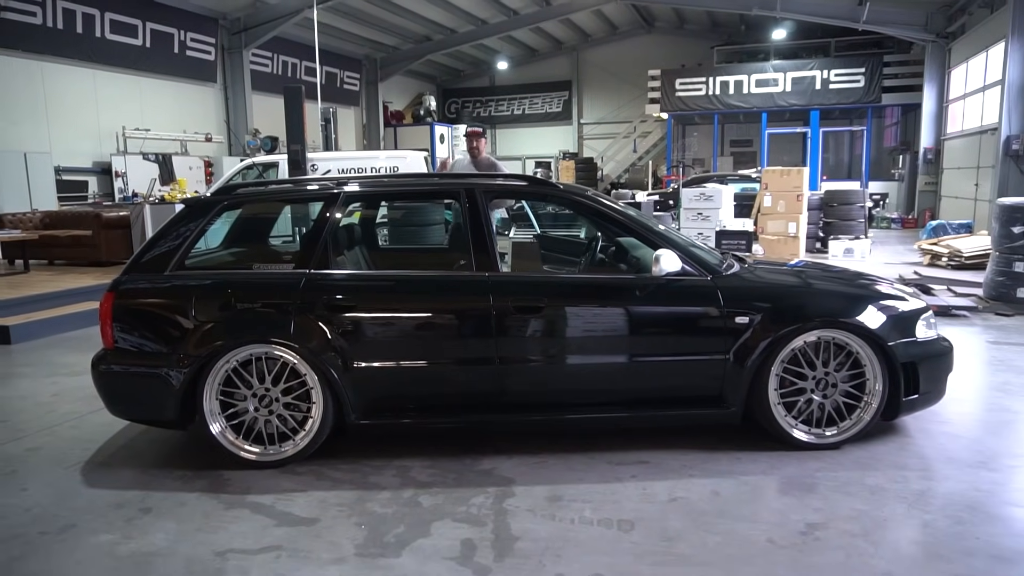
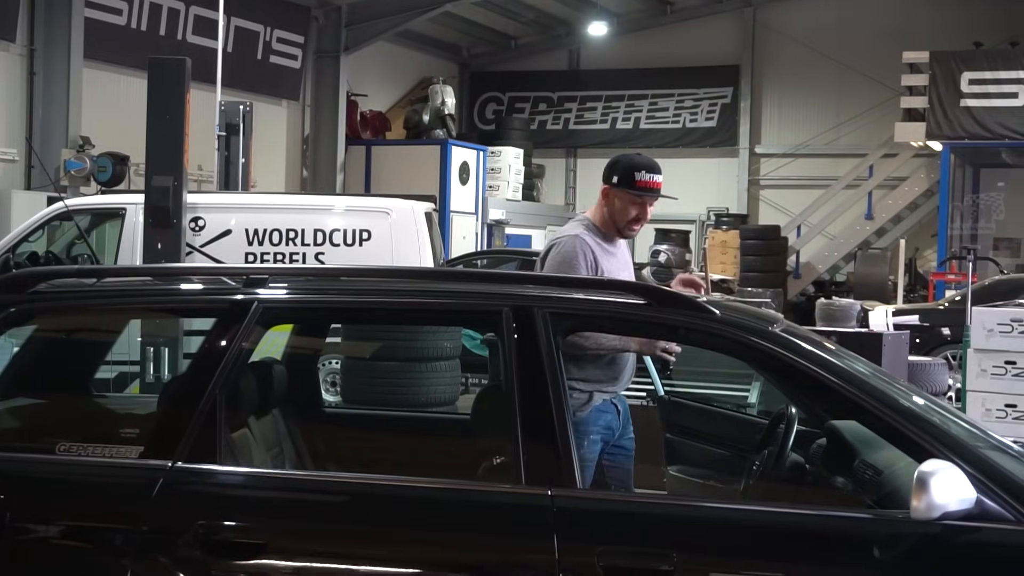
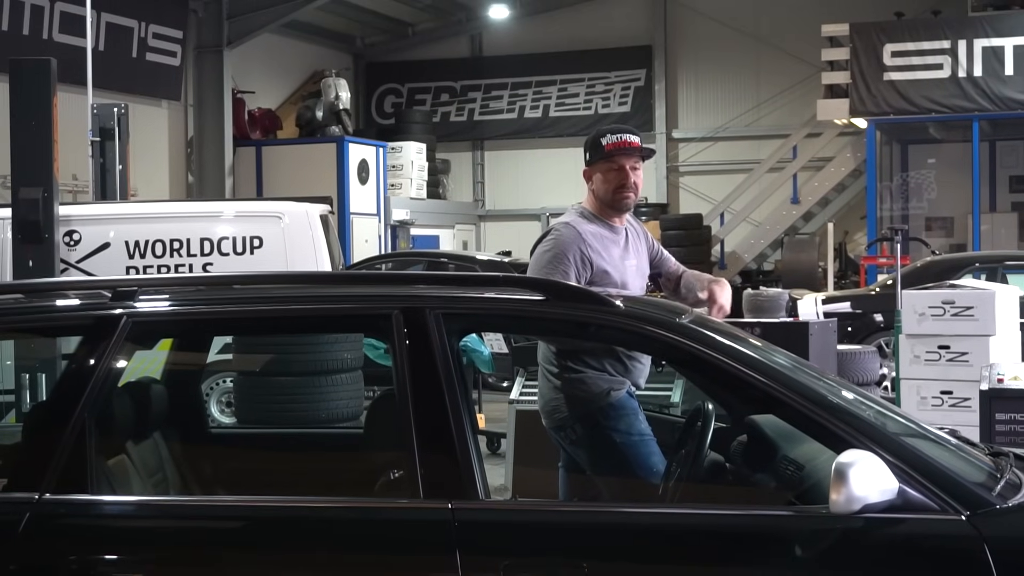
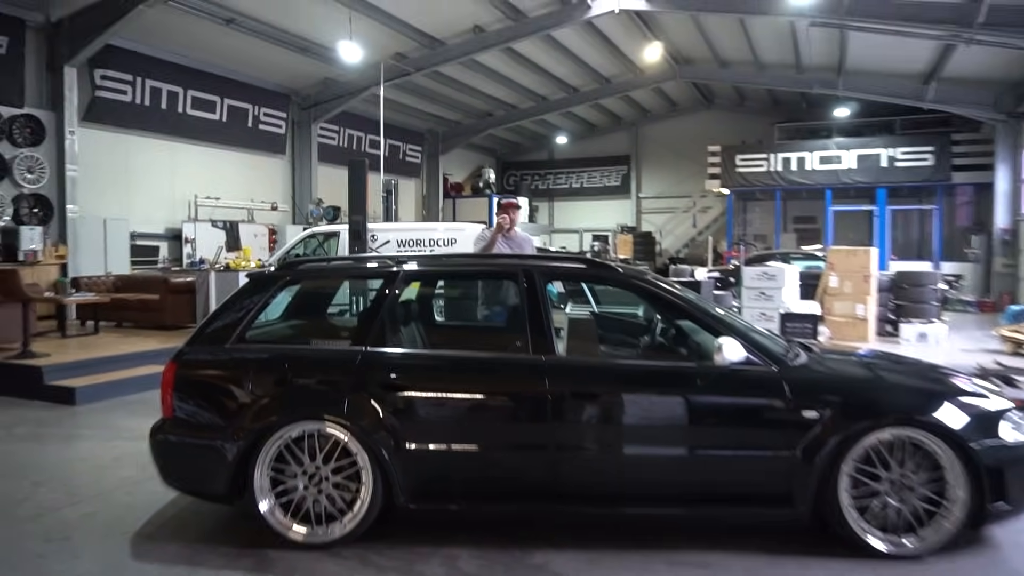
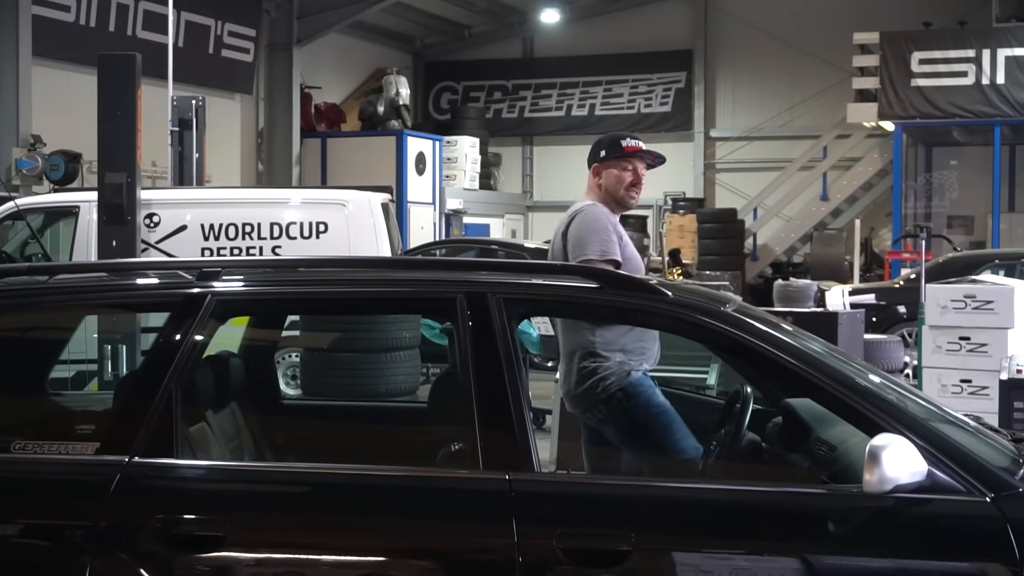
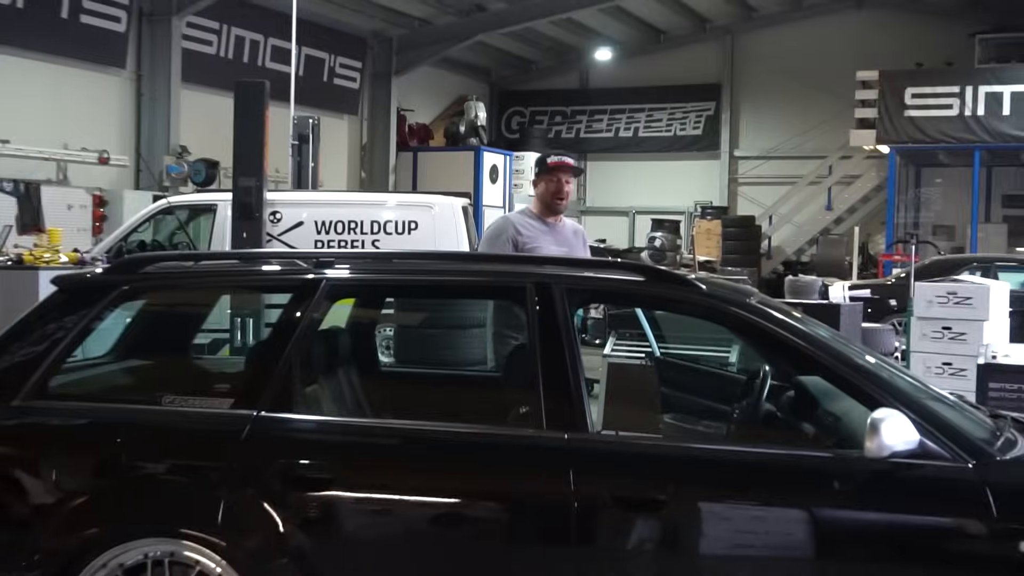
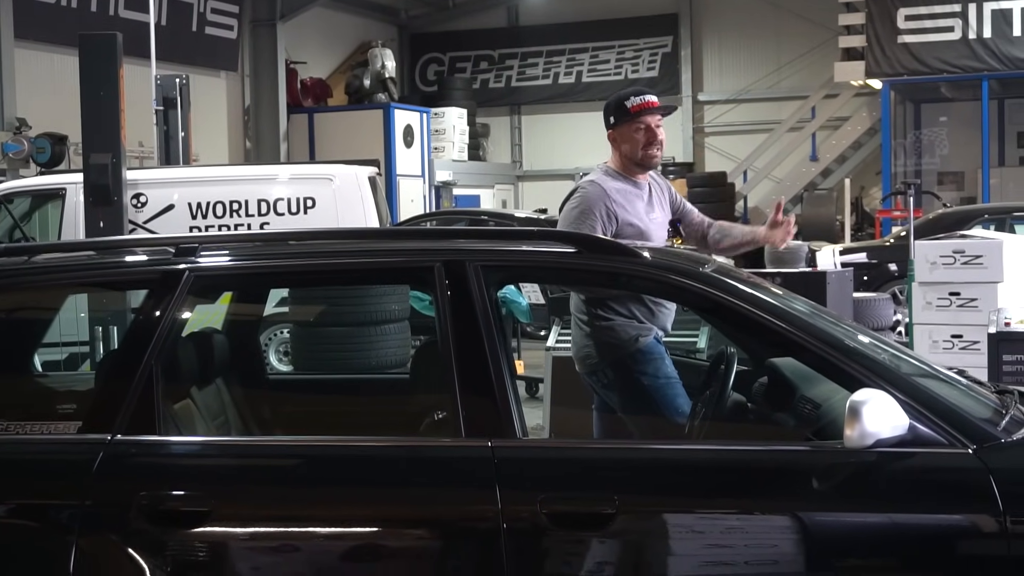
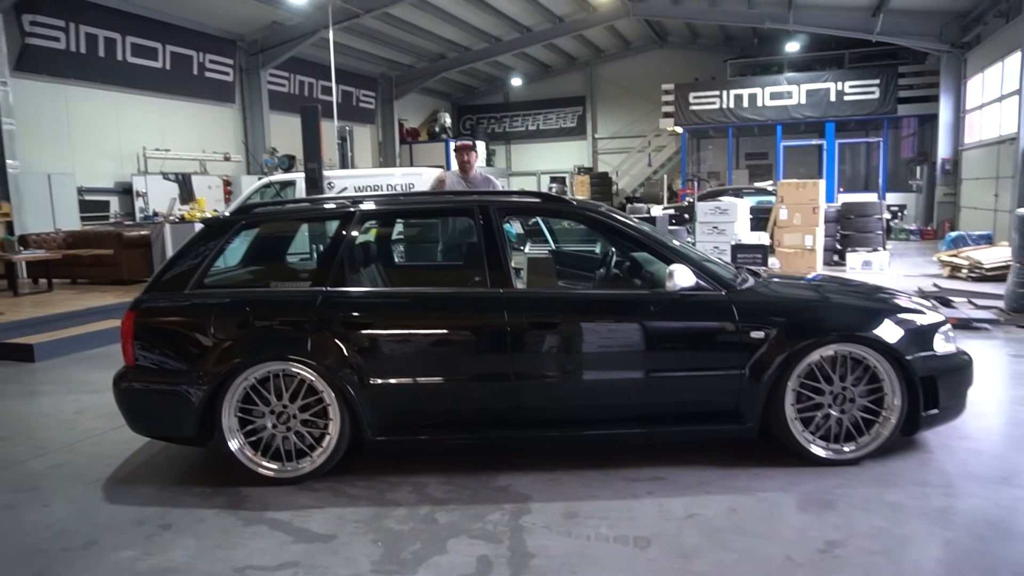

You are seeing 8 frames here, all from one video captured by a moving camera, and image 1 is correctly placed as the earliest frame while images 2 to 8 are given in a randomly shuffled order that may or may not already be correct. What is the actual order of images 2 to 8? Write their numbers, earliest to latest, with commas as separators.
8, 4, 6, 2, 5, 7, 3
